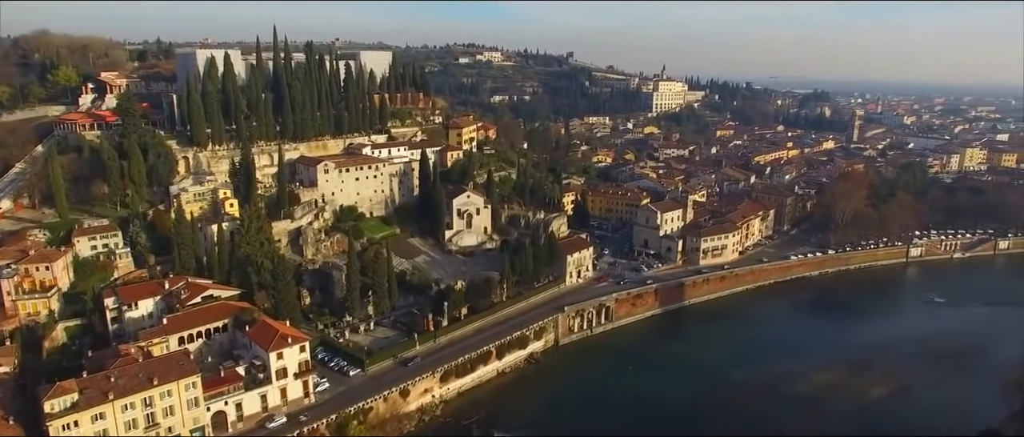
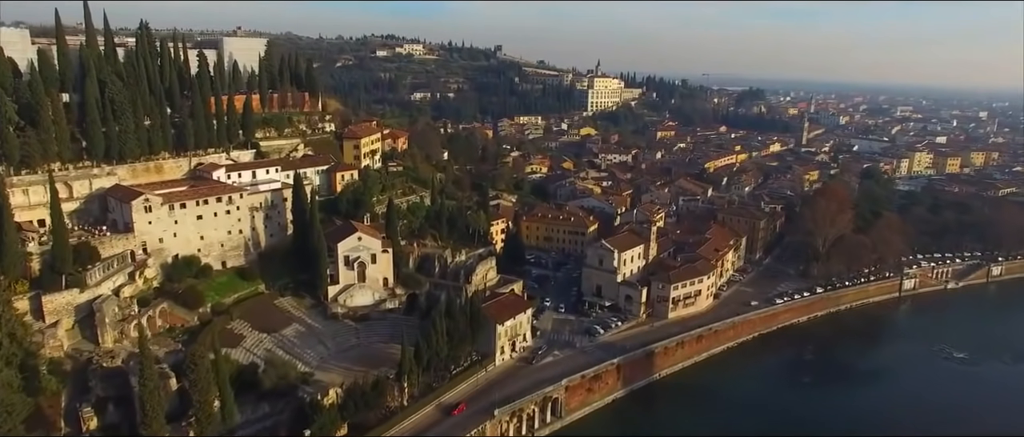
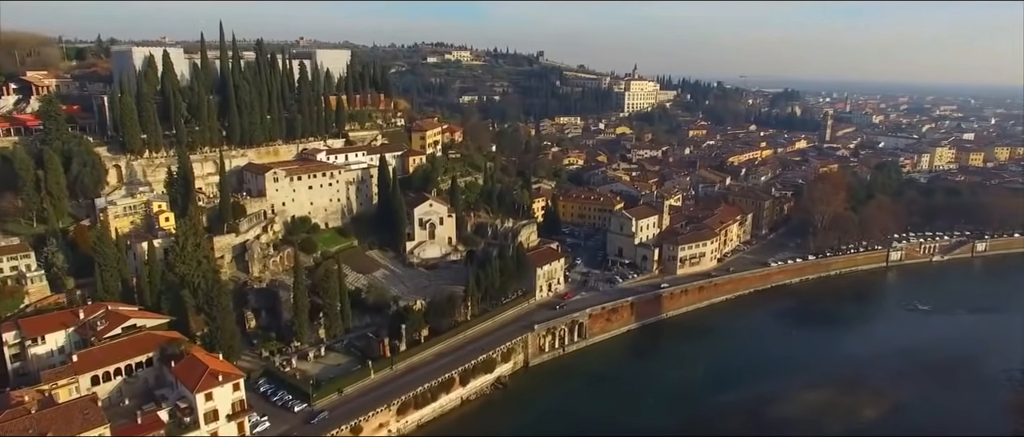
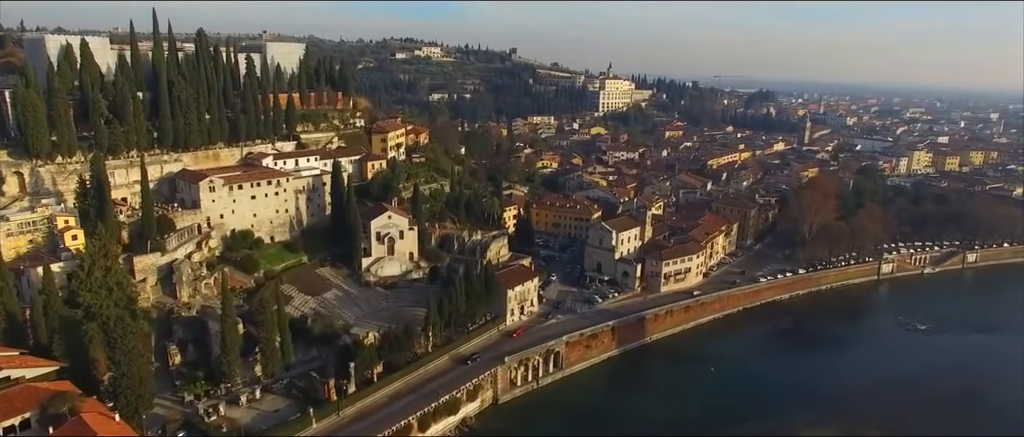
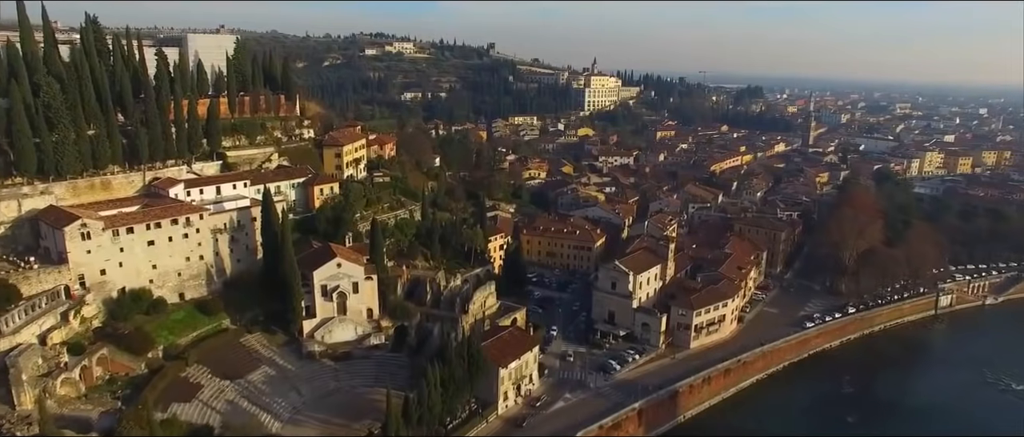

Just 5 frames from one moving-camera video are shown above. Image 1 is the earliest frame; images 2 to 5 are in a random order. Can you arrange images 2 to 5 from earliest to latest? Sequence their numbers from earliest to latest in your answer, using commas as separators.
3, 4, 2, 5
